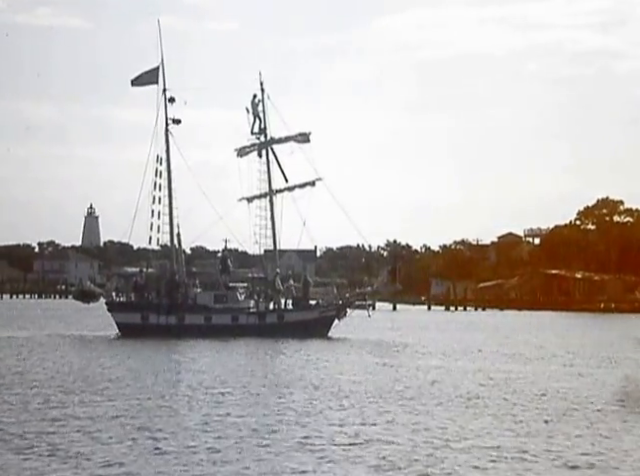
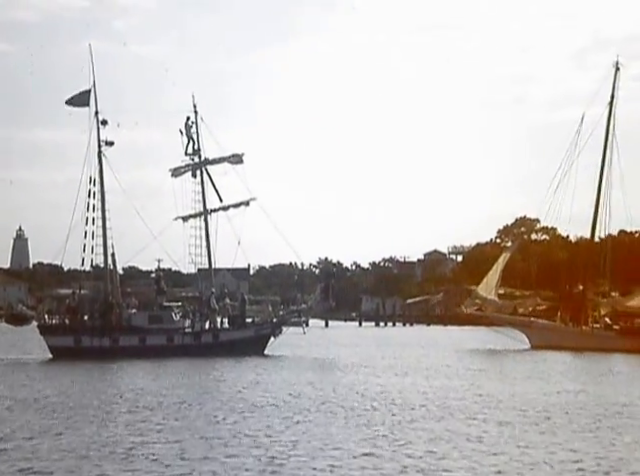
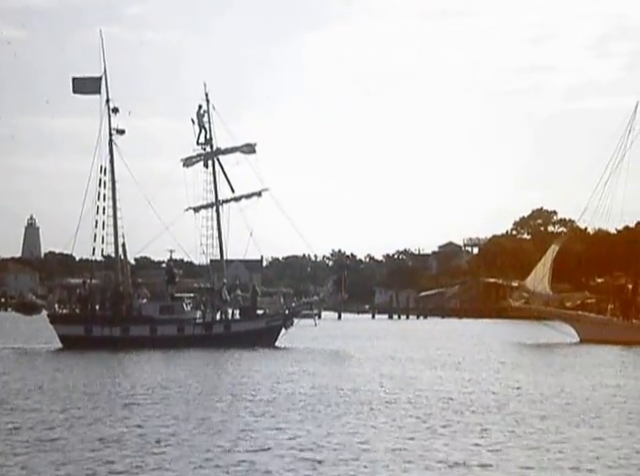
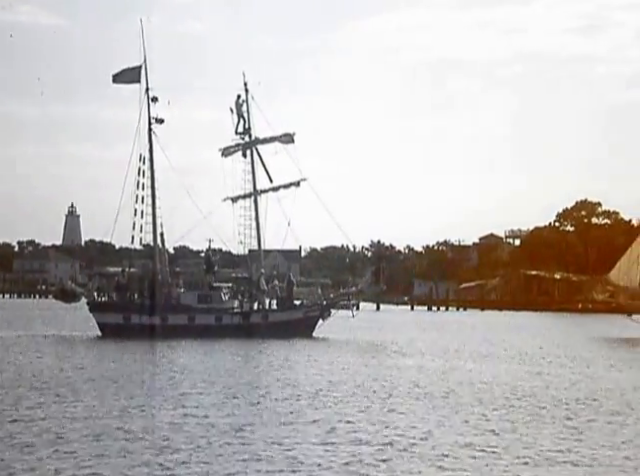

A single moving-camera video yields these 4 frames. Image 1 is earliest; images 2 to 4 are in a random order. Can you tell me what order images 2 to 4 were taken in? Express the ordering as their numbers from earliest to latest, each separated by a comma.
4, 3, 2
